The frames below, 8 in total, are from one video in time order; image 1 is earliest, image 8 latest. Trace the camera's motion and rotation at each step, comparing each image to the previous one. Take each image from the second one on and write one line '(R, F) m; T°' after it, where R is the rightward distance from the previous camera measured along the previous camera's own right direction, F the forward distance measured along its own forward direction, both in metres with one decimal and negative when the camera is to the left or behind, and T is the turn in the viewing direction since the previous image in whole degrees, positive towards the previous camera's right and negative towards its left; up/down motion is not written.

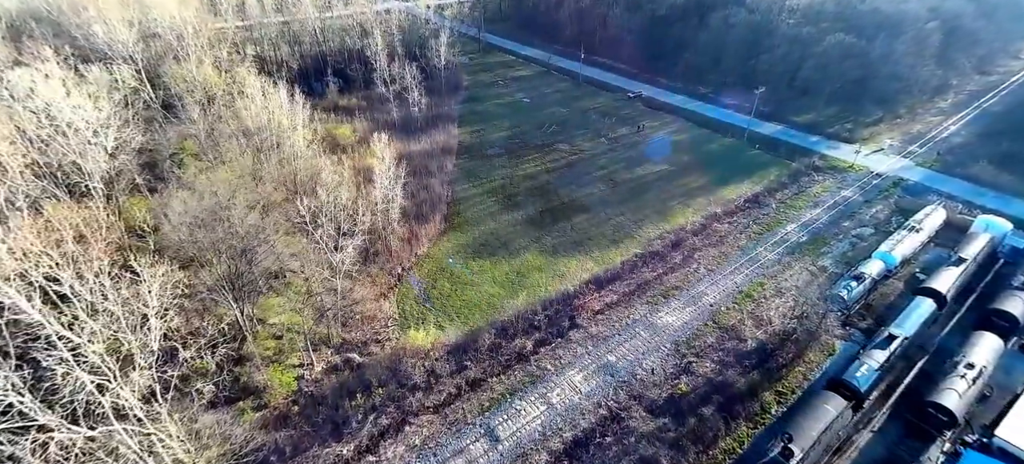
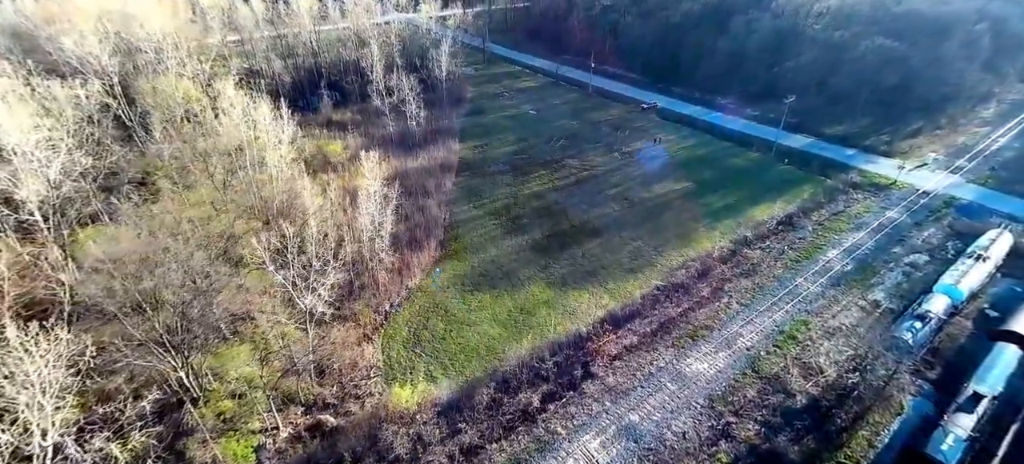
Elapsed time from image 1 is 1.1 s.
(+0.1, +2.6) m; -1°
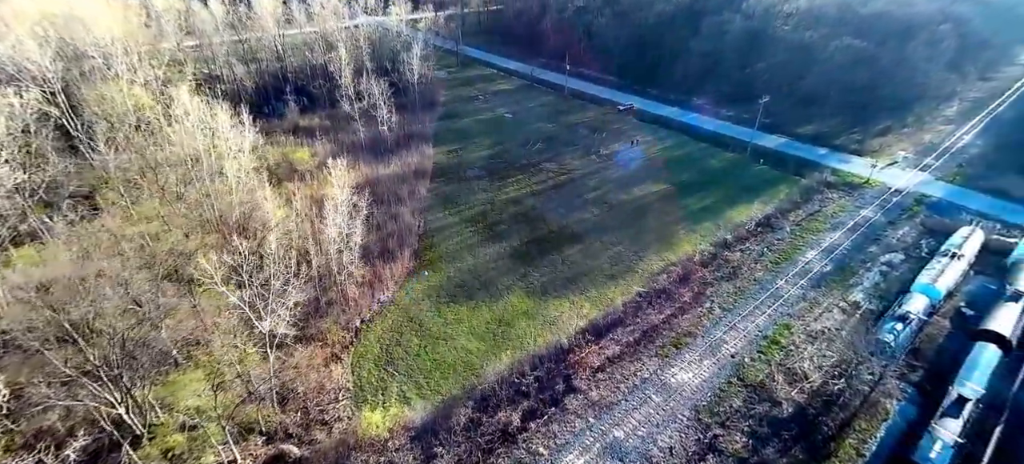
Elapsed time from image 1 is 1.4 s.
(+0.2, +0.8) m; +3°
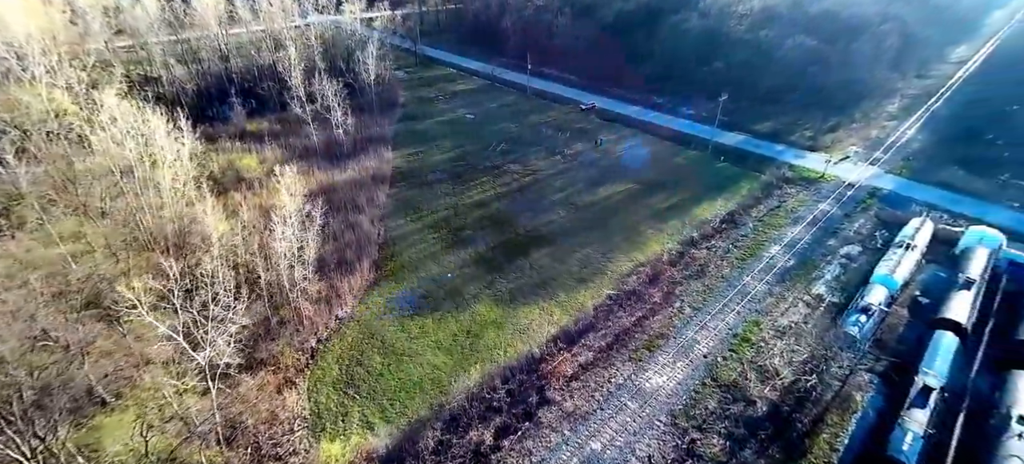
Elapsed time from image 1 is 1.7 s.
(+0.1, +0.8) m; +4°
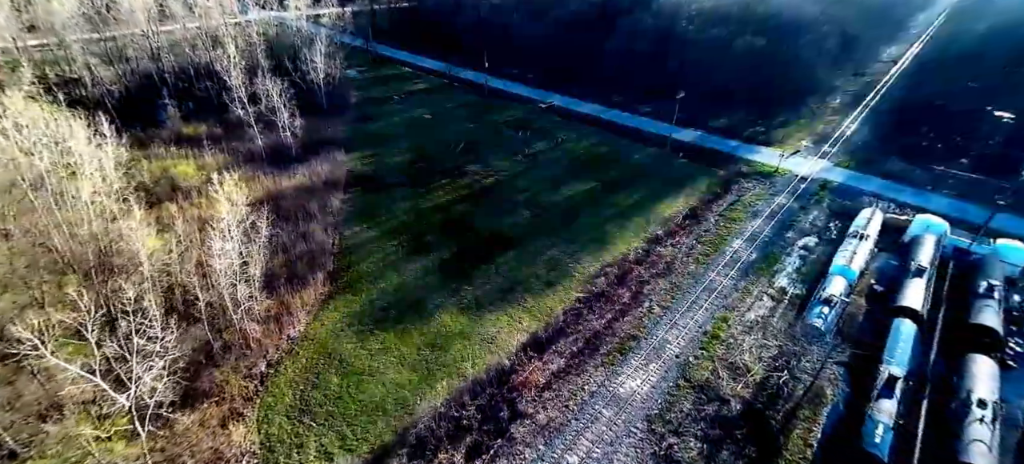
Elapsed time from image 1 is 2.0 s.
(0.0, +0.8) m; +5°
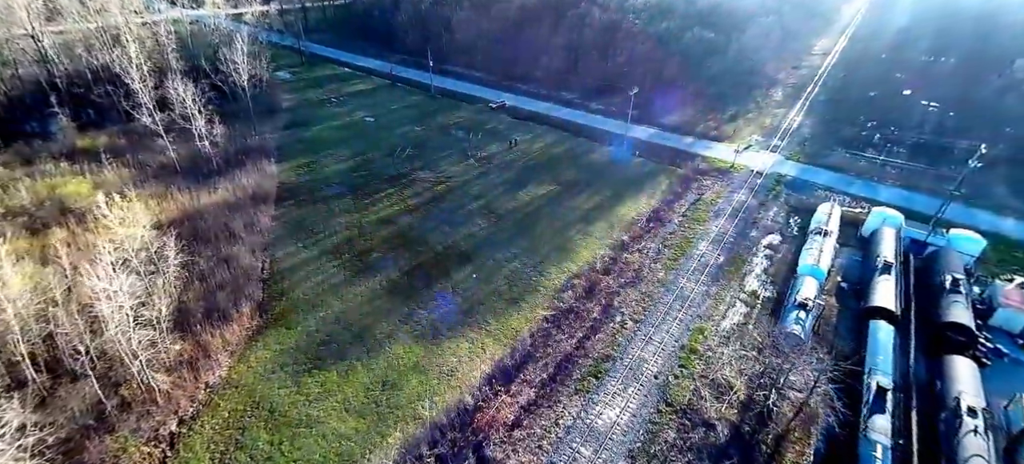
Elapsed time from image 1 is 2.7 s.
(0.0, +1.9) m; +6°
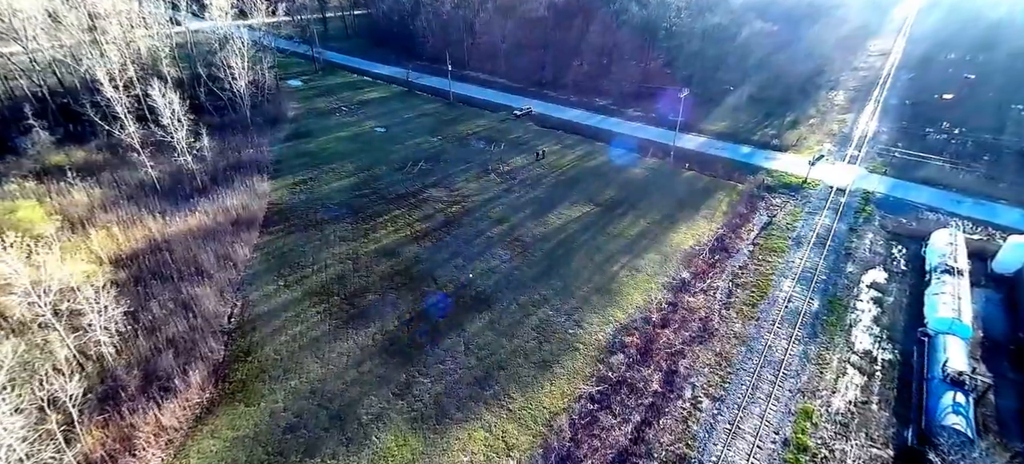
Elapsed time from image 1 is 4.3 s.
(-0.3, +4.3) m; -3°
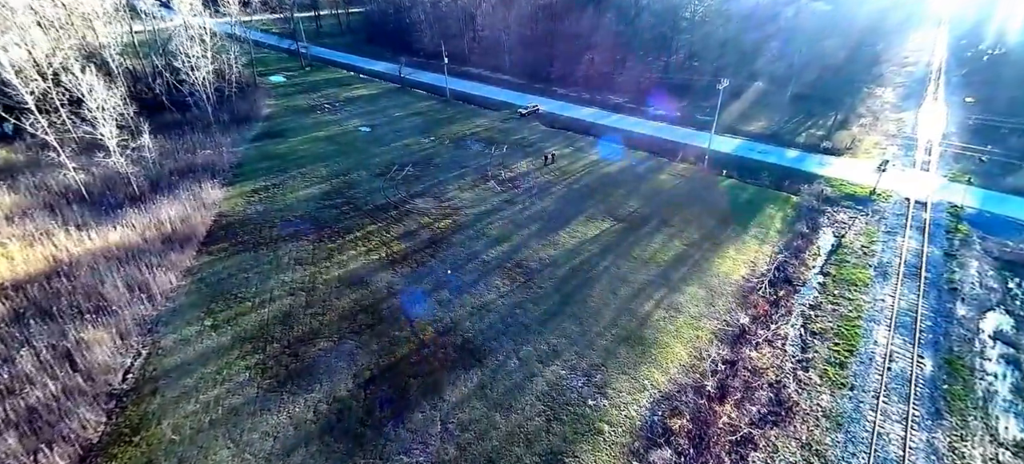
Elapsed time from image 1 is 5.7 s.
(+0.2, +4.2) m; -1°
